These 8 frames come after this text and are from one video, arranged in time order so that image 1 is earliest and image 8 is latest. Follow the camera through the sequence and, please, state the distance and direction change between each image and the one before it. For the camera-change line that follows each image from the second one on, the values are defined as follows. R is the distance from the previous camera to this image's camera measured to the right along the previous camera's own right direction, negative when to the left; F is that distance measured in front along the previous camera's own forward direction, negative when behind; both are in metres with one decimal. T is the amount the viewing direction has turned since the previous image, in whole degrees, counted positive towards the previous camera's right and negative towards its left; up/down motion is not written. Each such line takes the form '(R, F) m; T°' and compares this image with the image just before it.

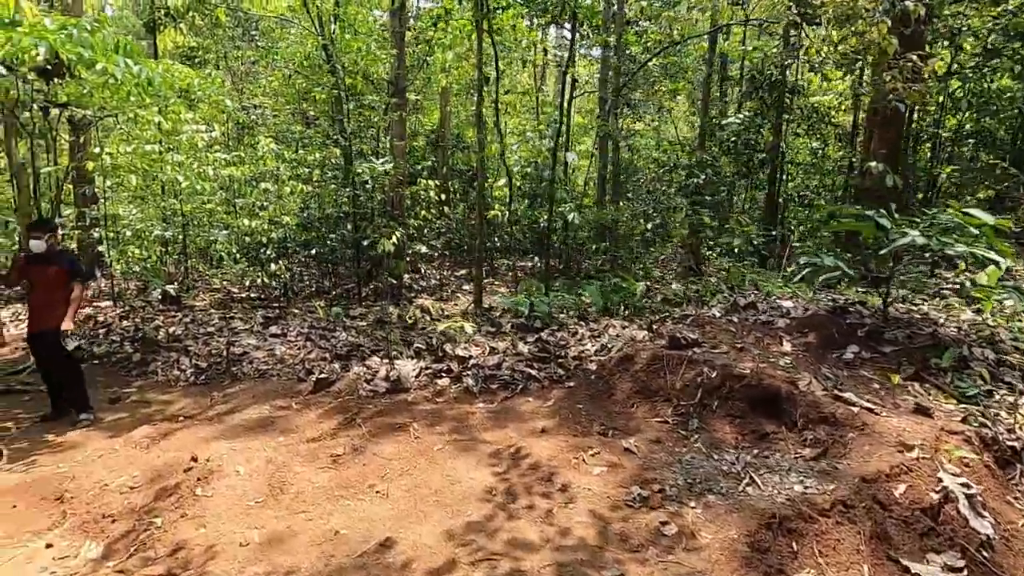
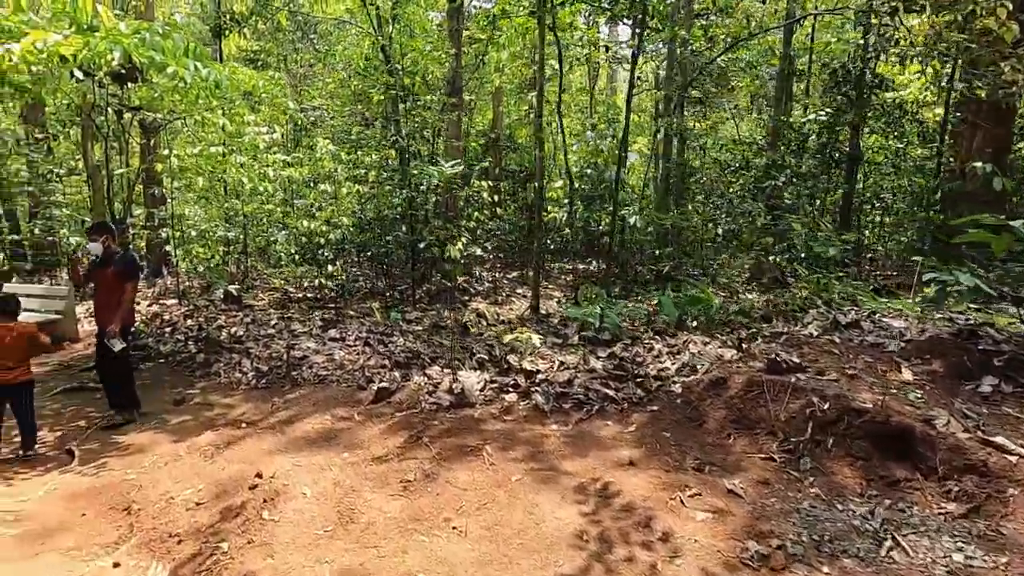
(-0.2, +0.2) m; -5°
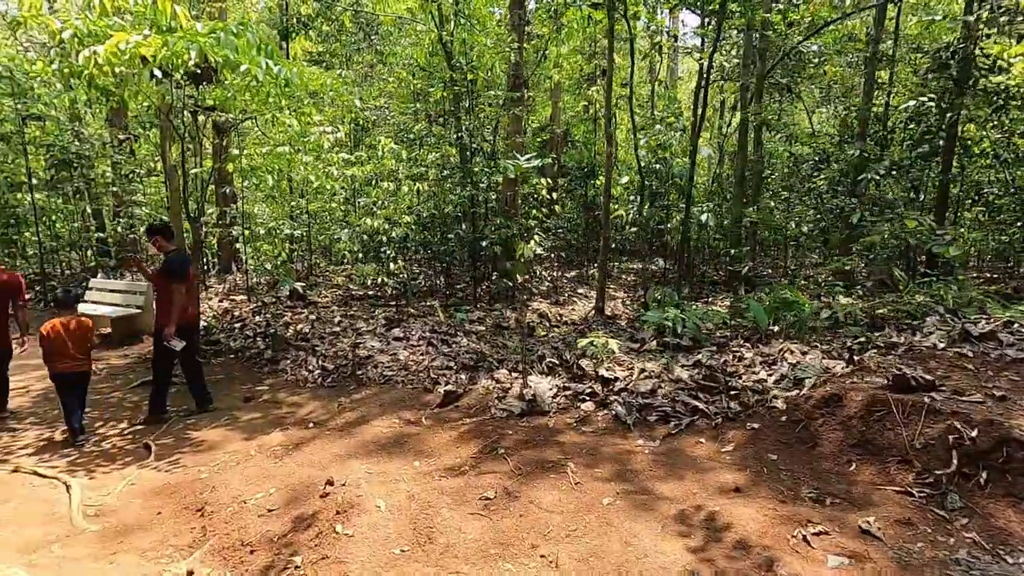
(-0.2, +0.2) m; -5°
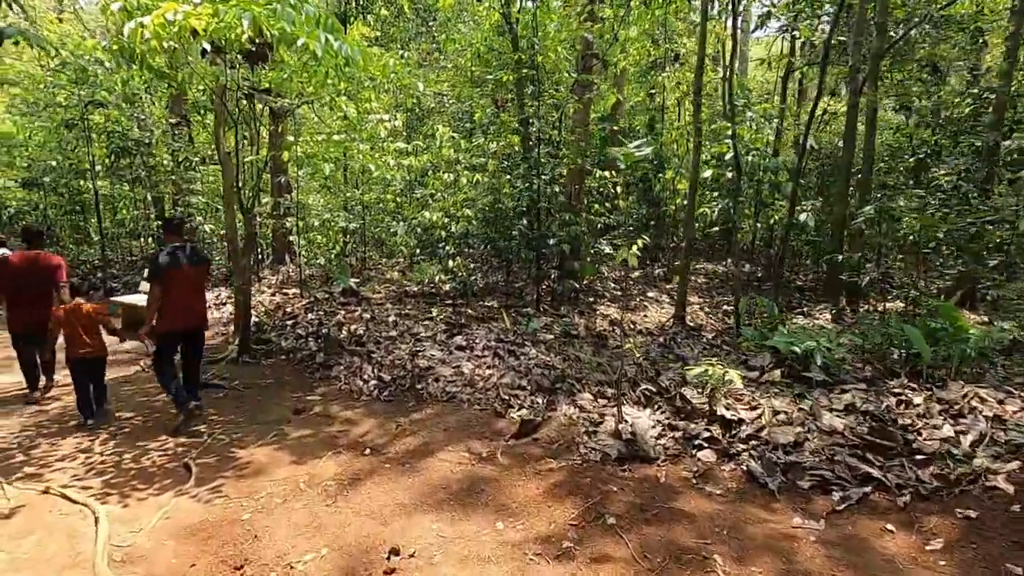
(-0.3, +0.7) m; -5°
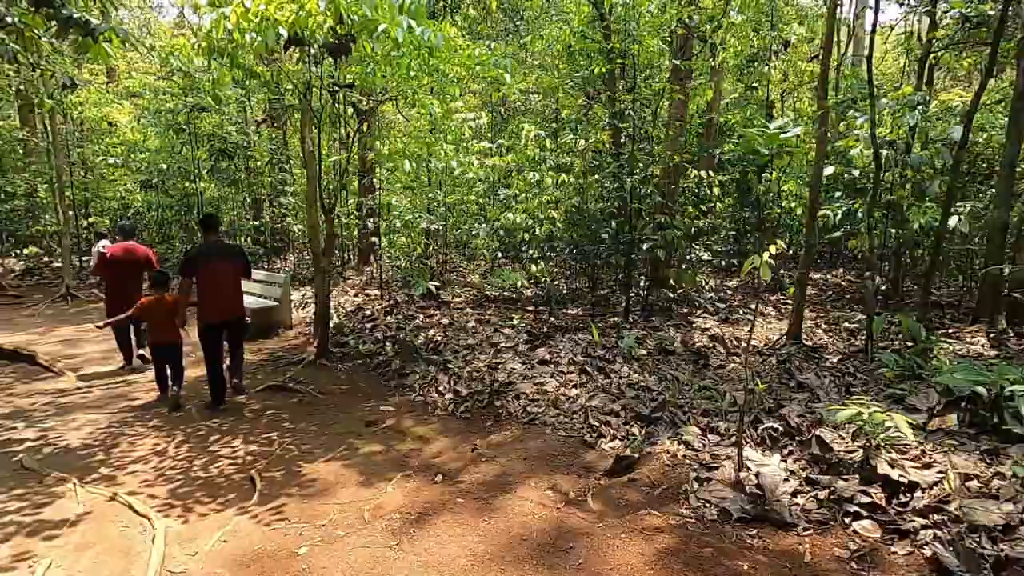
(-0.1, +0.5) m; -8°
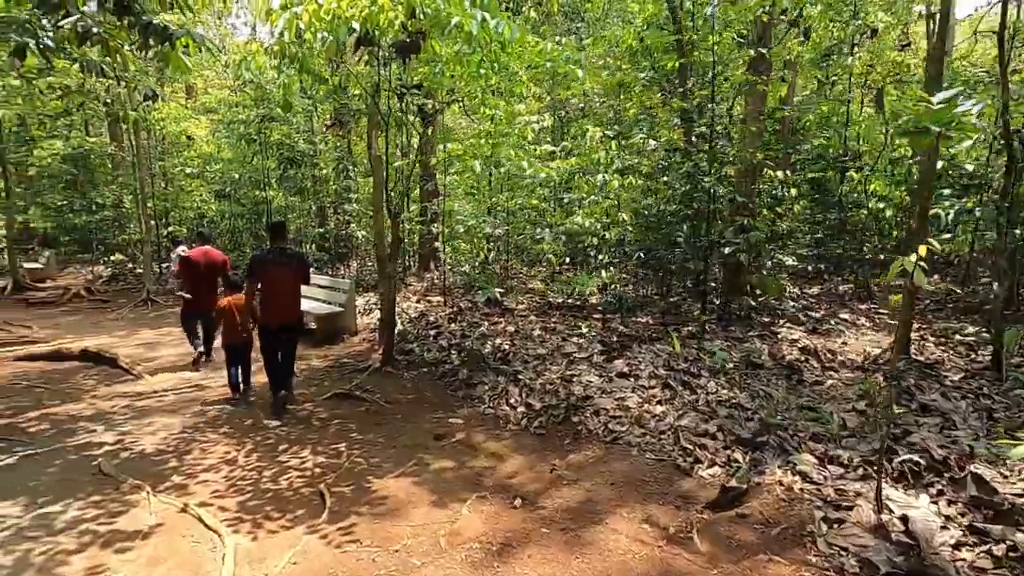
(-0.2, +0.3) m; -6°
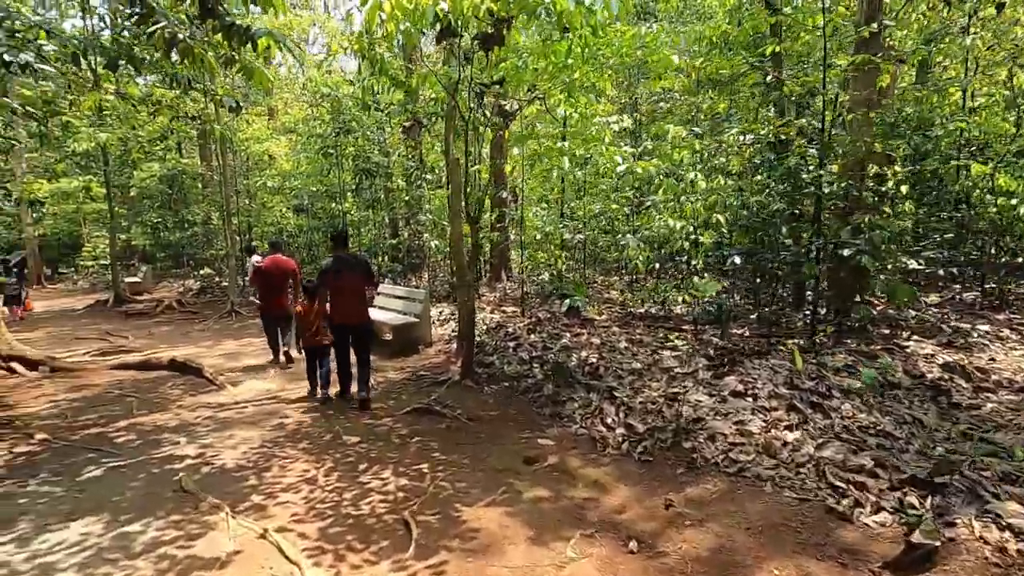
(-0.2, +0.4) m; -7°
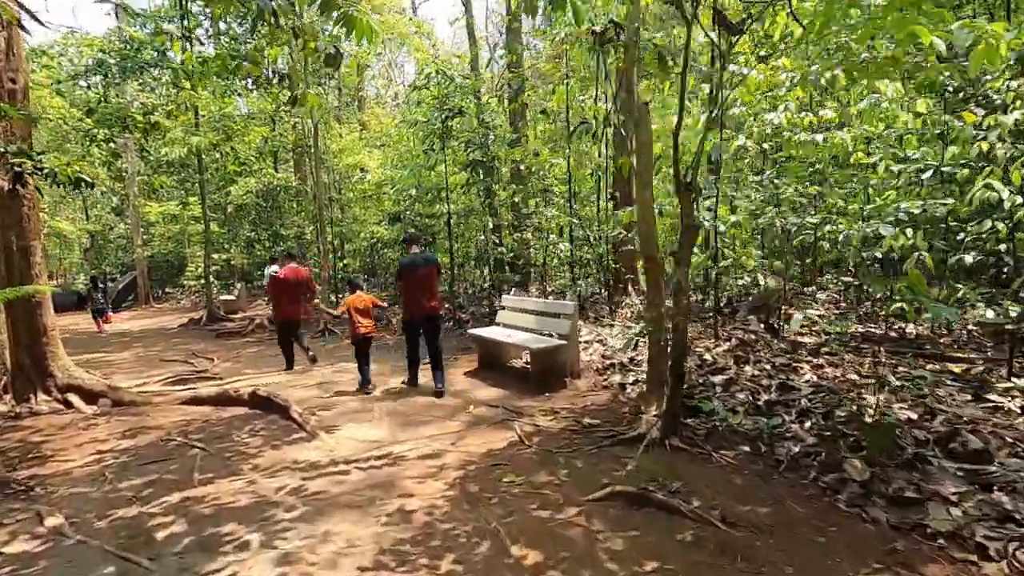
(-1.1, +2.0) m; -8°
